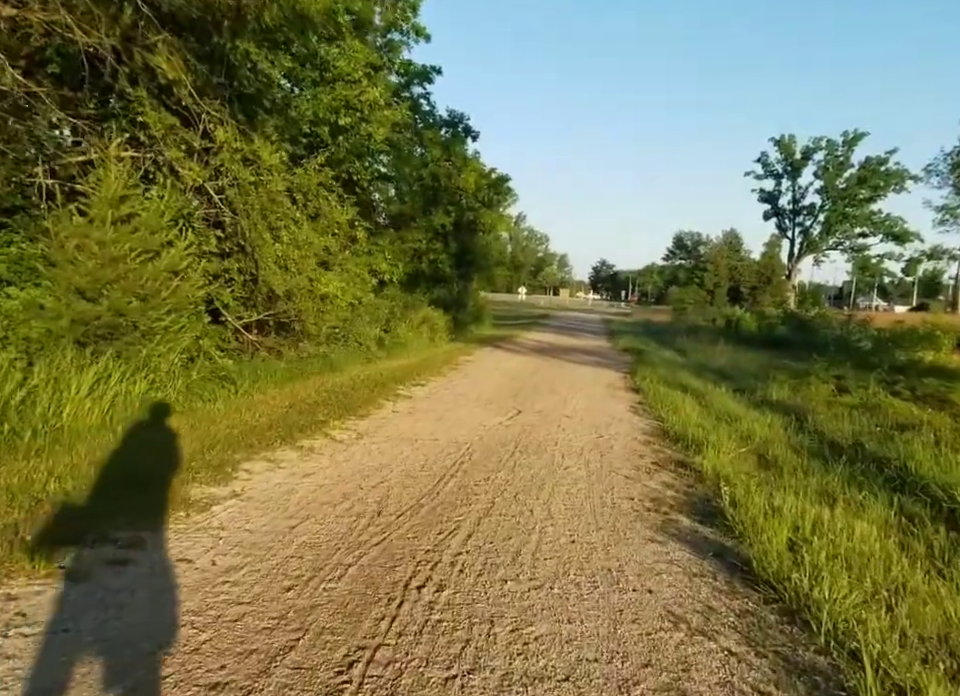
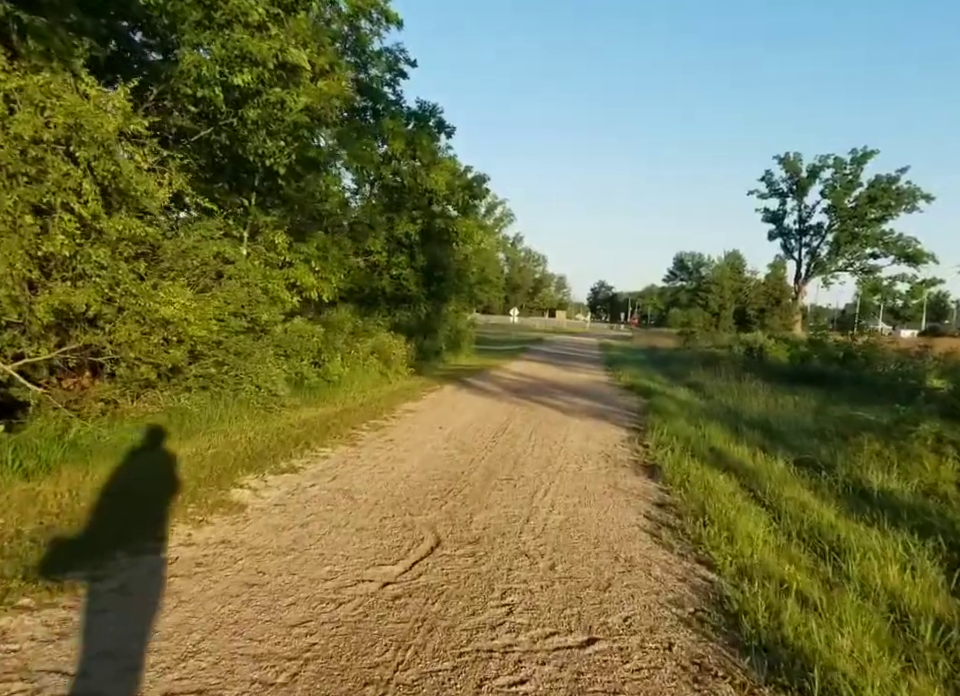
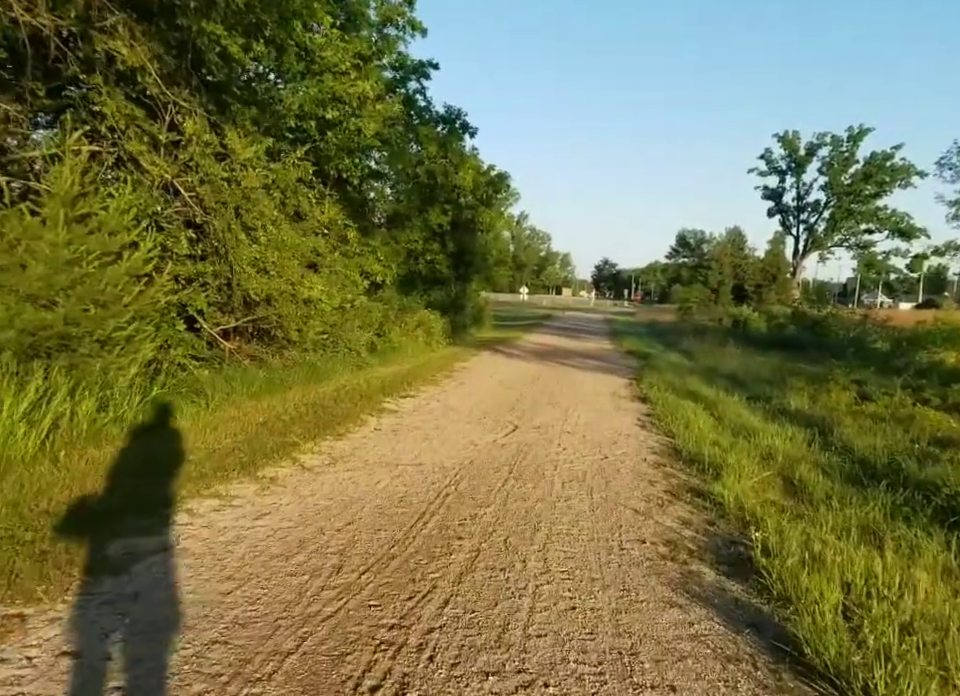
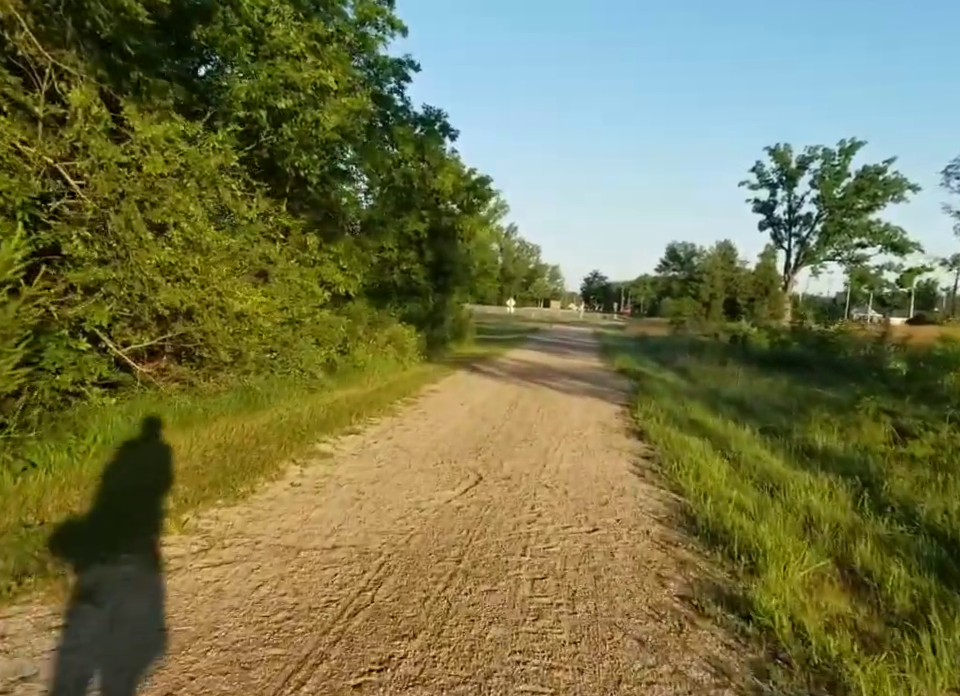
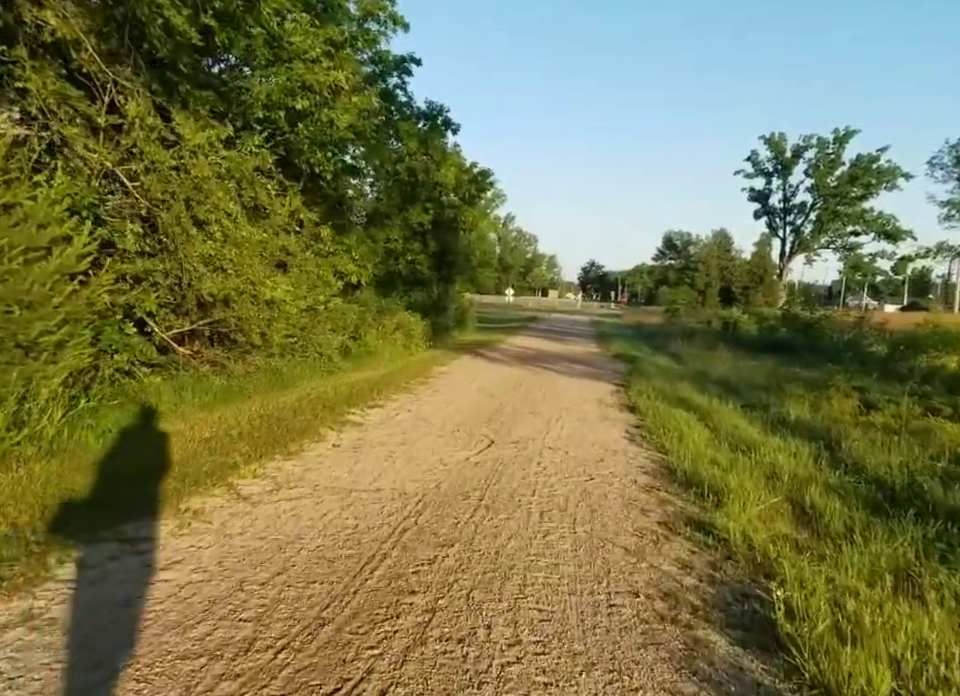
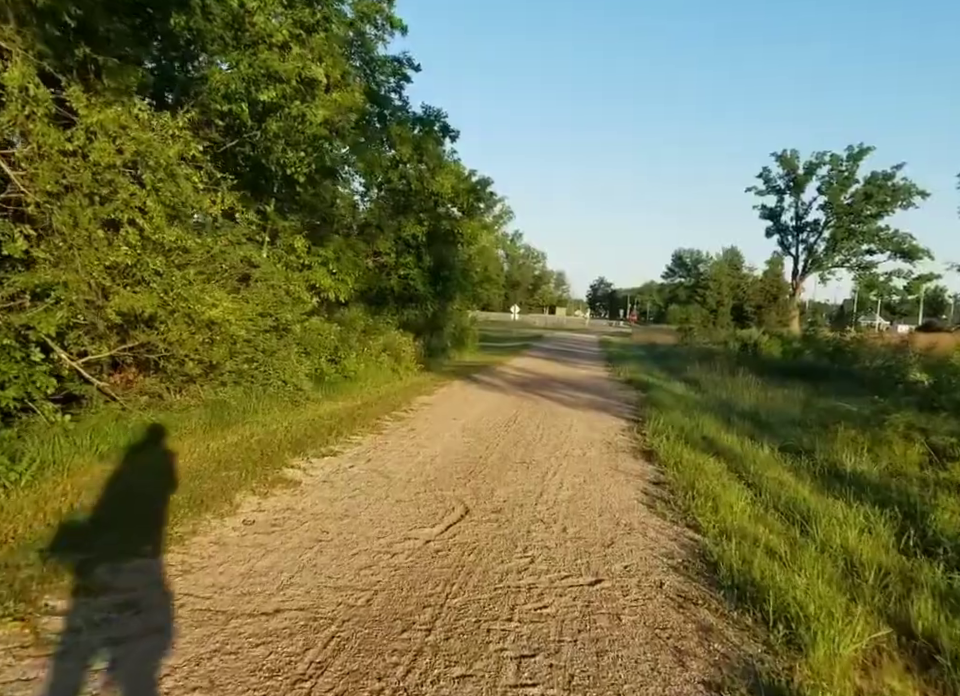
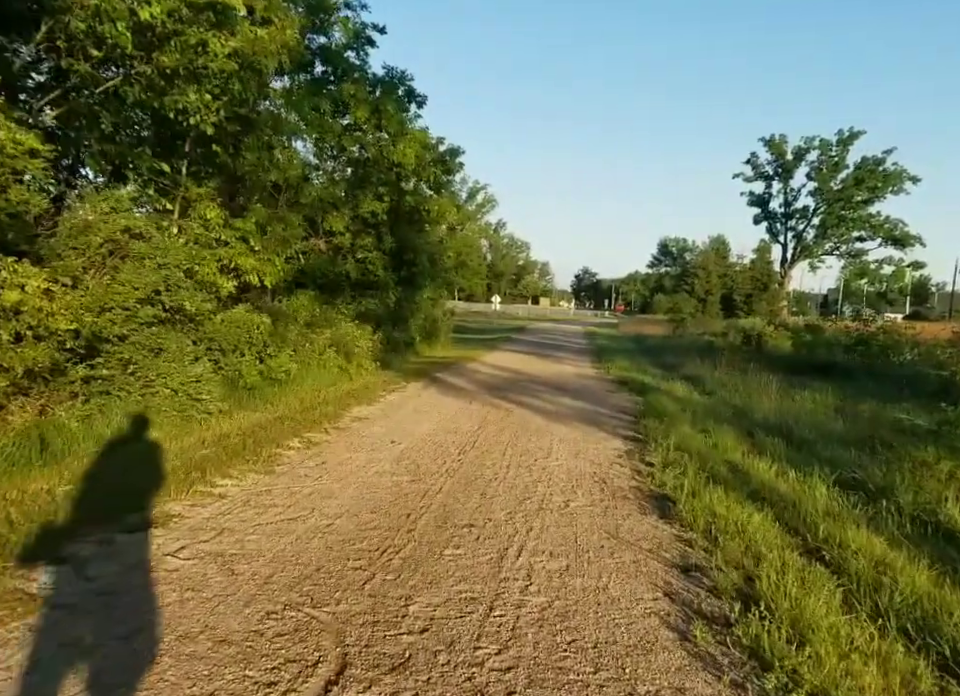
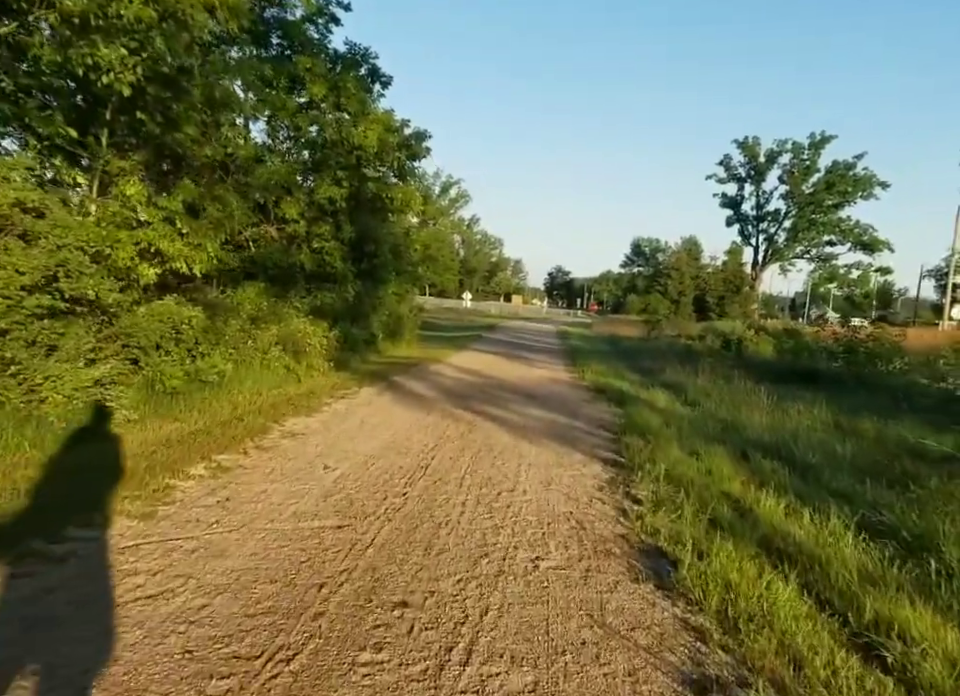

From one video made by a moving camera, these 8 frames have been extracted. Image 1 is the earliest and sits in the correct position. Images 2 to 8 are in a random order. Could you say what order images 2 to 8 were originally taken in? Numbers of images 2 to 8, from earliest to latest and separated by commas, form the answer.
3, 5, 4, 6, 2, 7, 8
